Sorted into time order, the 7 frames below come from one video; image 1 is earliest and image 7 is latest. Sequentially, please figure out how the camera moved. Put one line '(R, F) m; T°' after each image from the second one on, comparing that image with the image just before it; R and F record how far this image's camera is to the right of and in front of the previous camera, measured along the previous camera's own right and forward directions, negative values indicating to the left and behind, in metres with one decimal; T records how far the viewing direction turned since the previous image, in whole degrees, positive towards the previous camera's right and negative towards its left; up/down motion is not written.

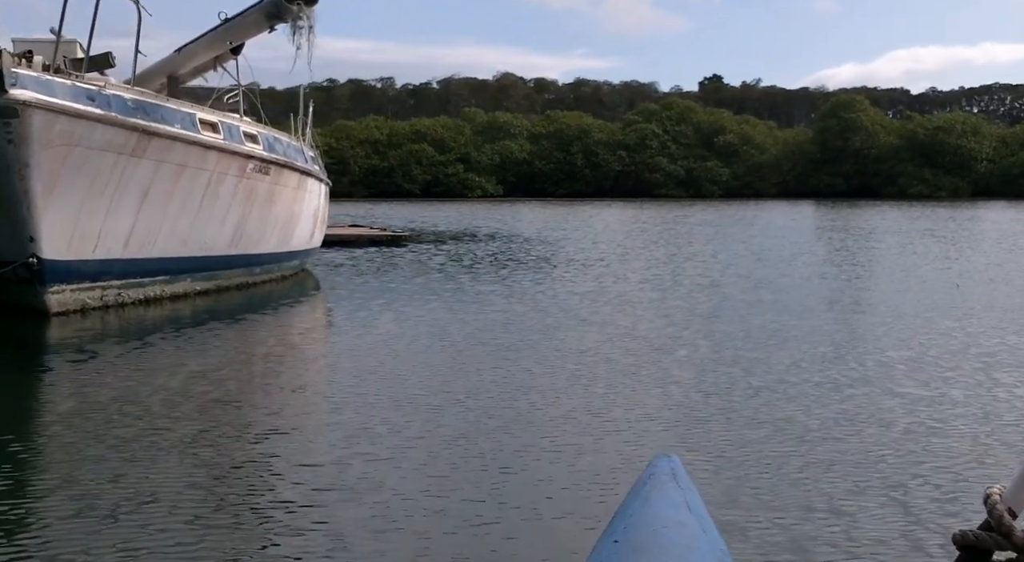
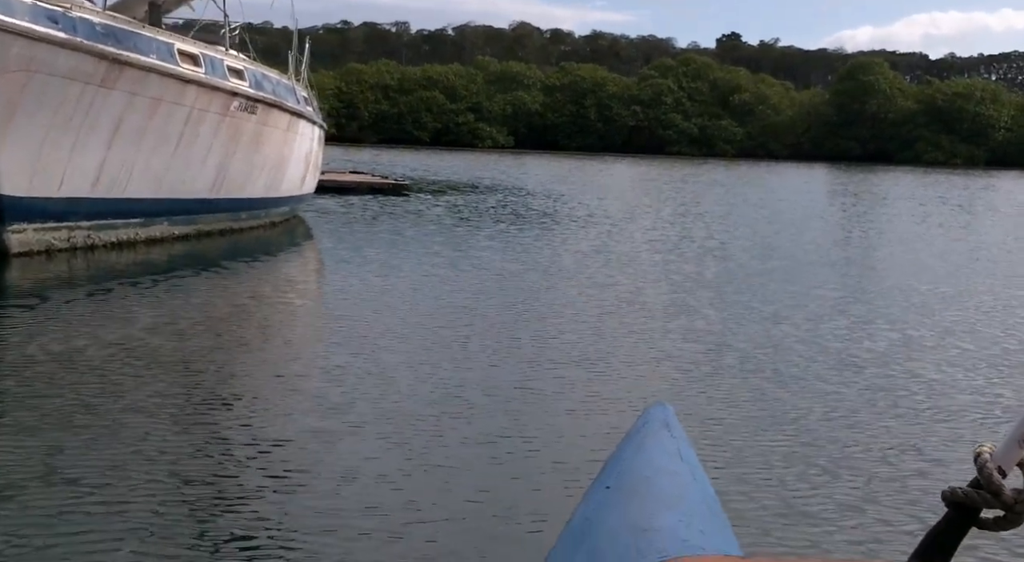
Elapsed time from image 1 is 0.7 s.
(+0.1, +1.3) m; 0°
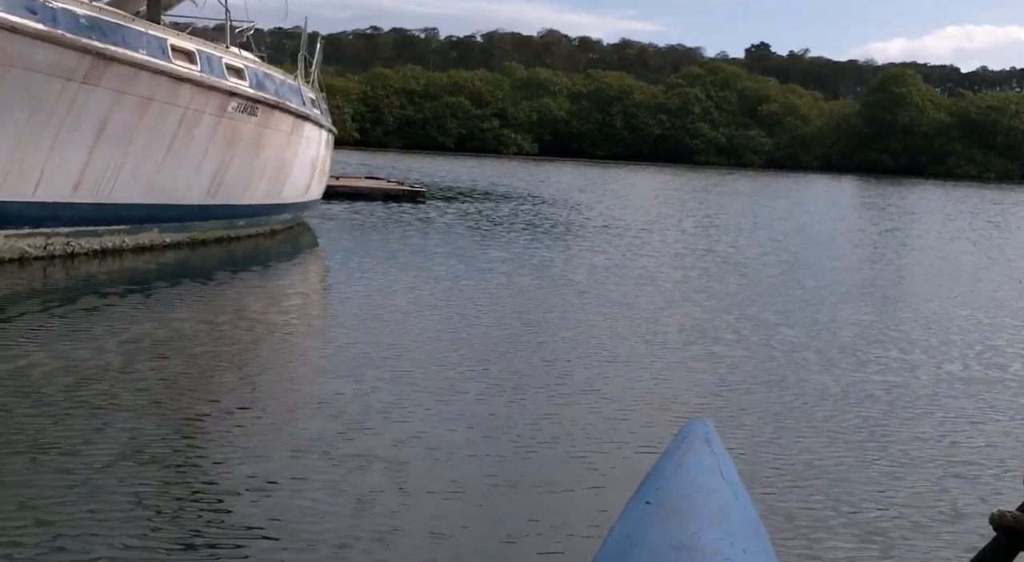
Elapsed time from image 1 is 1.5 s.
(+0.1, +1.4) m; -1°
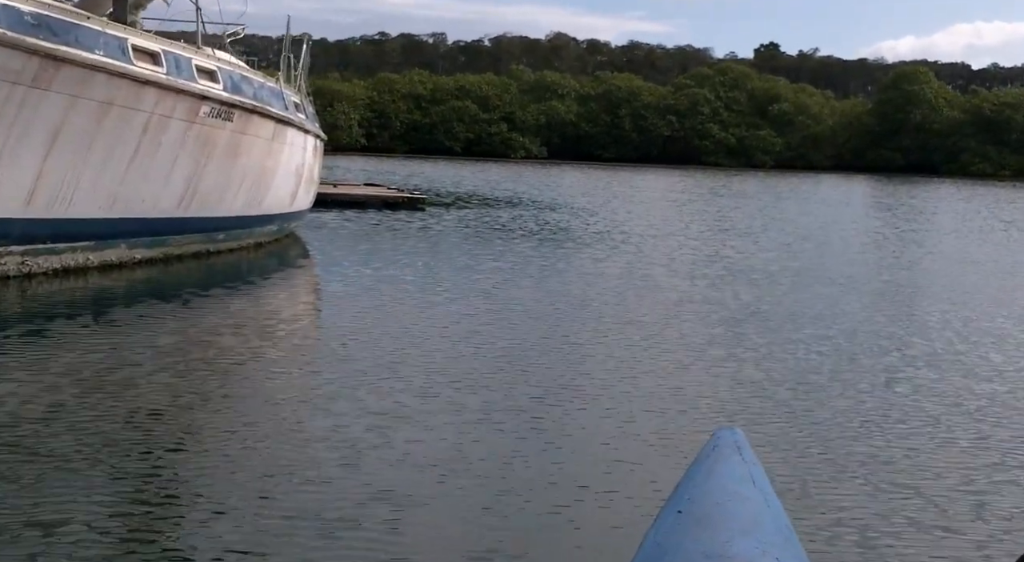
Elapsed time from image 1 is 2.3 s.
(+0.2, +1.4) m; 0°
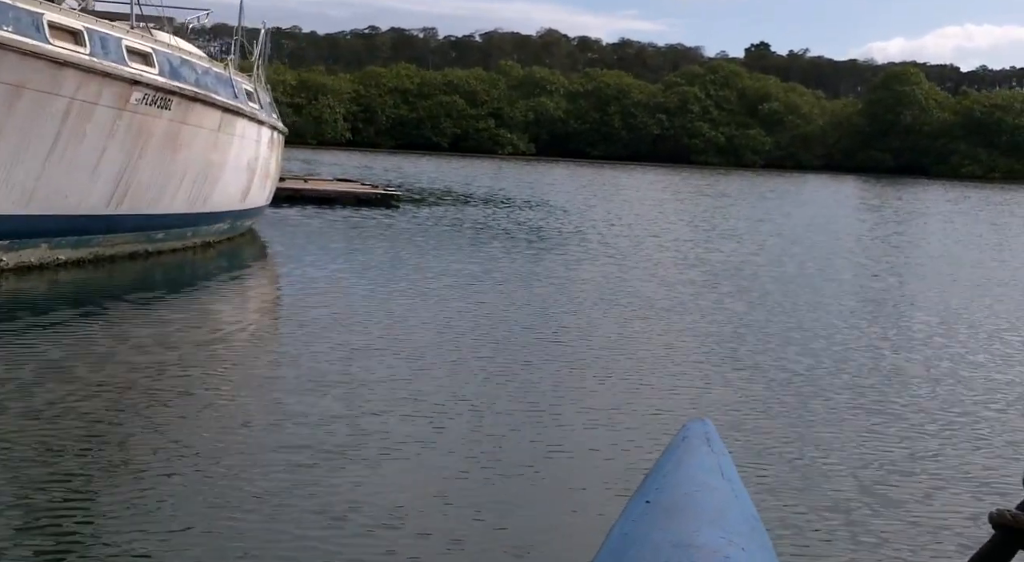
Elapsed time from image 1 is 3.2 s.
(+0.3, +1.7) m; 0°
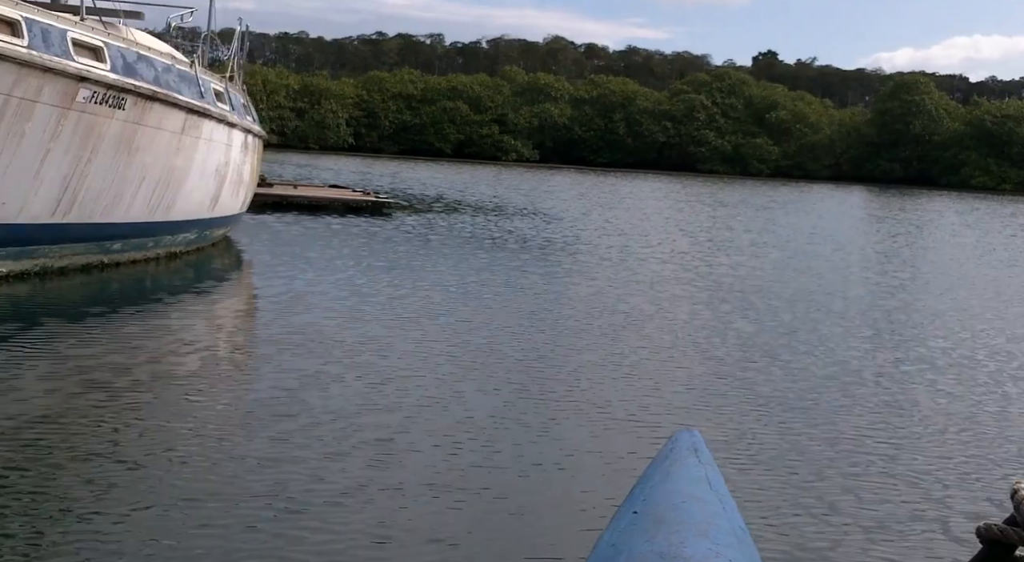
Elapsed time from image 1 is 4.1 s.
(+0.2, +1.5) m; 0°
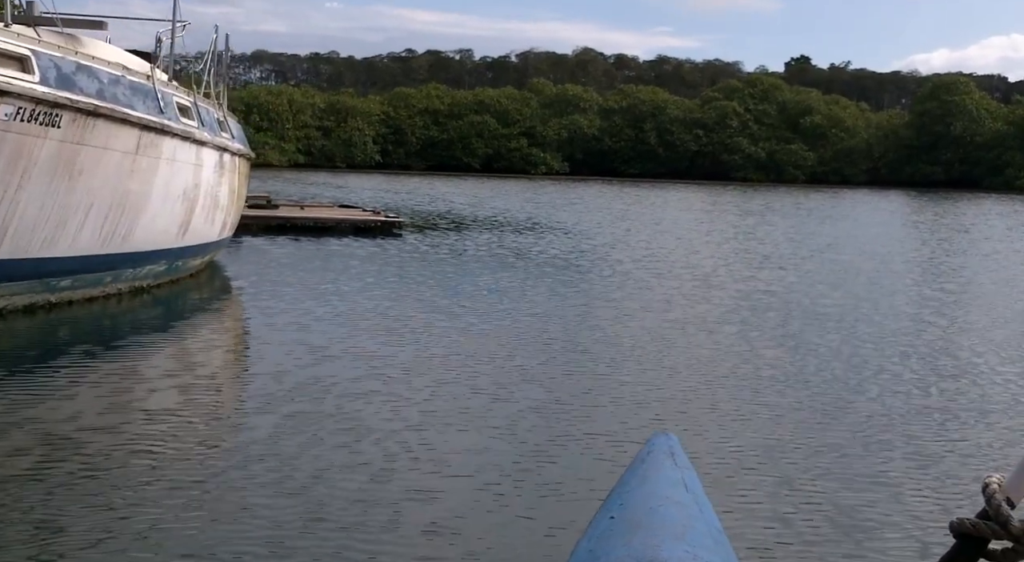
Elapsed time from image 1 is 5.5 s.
(+0.3, +2.2) m; -1°
